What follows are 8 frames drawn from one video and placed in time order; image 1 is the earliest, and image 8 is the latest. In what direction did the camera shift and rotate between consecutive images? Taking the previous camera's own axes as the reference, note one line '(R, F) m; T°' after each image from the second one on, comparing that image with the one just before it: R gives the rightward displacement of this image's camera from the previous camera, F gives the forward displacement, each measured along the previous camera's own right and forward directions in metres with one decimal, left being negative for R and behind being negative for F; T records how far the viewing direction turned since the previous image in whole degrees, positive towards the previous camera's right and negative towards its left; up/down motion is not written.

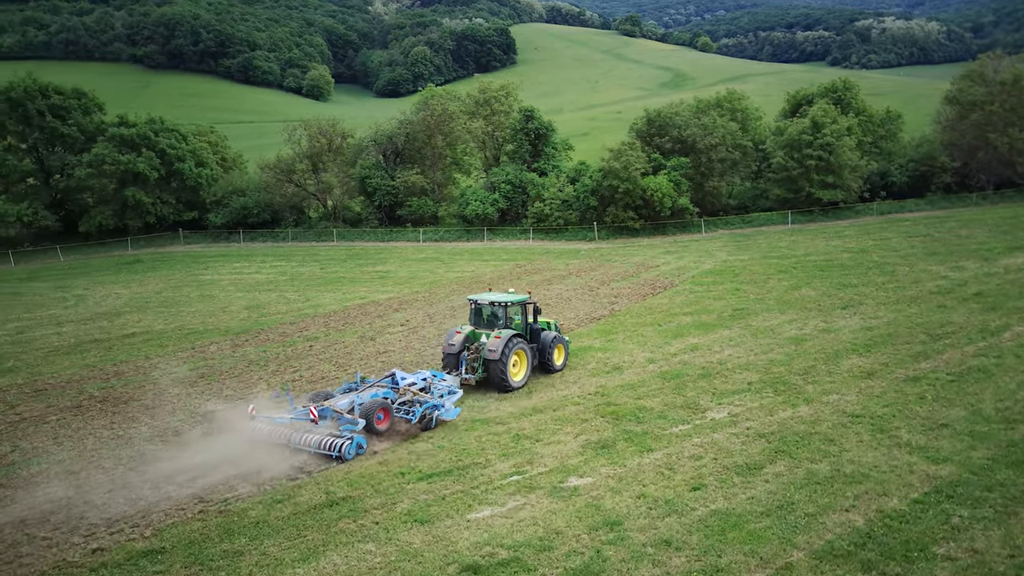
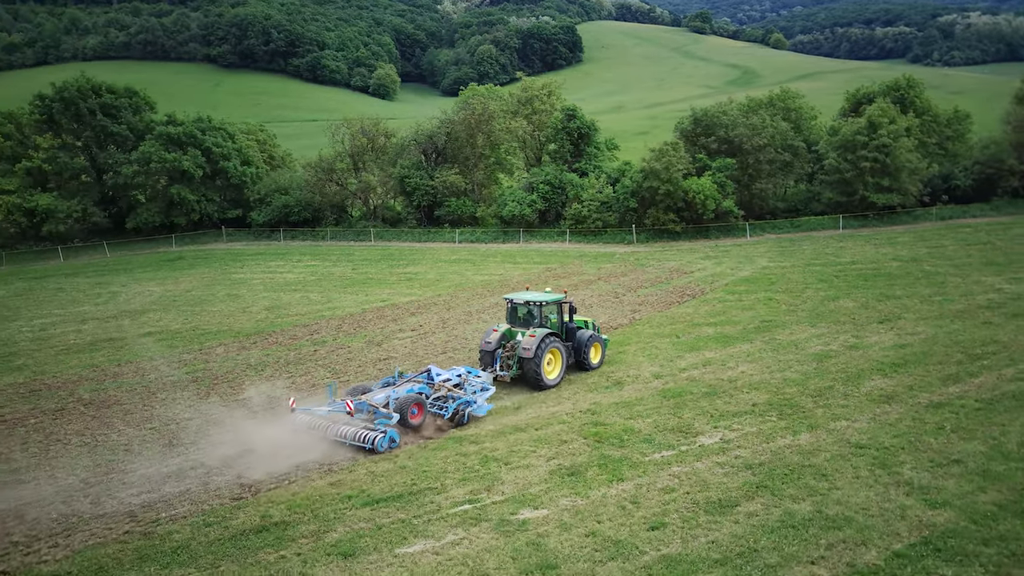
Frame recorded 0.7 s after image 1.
(+1.3, +0.8) m; -5°
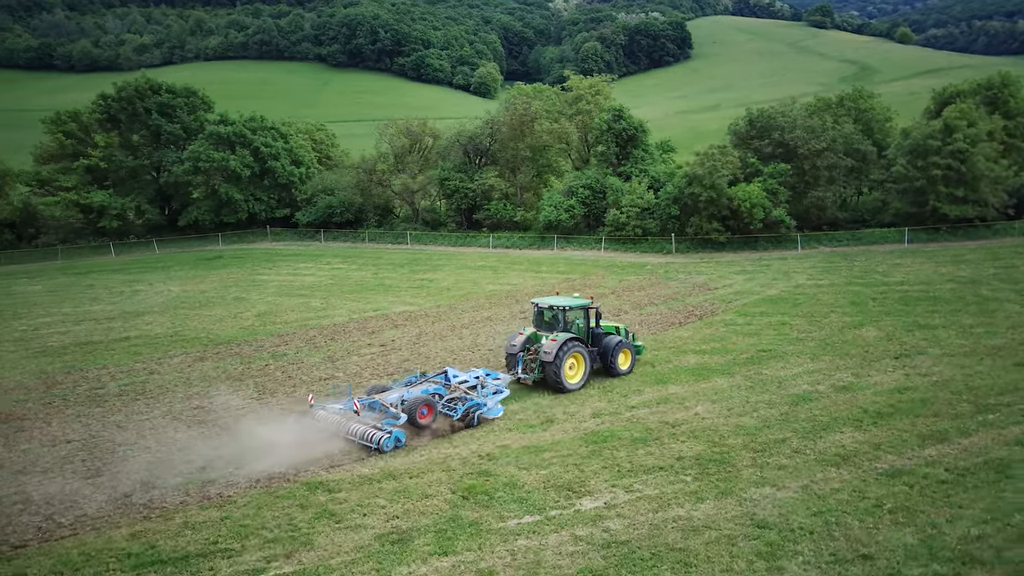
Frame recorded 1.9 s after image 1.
(+3.1, +1.7) m; -7°
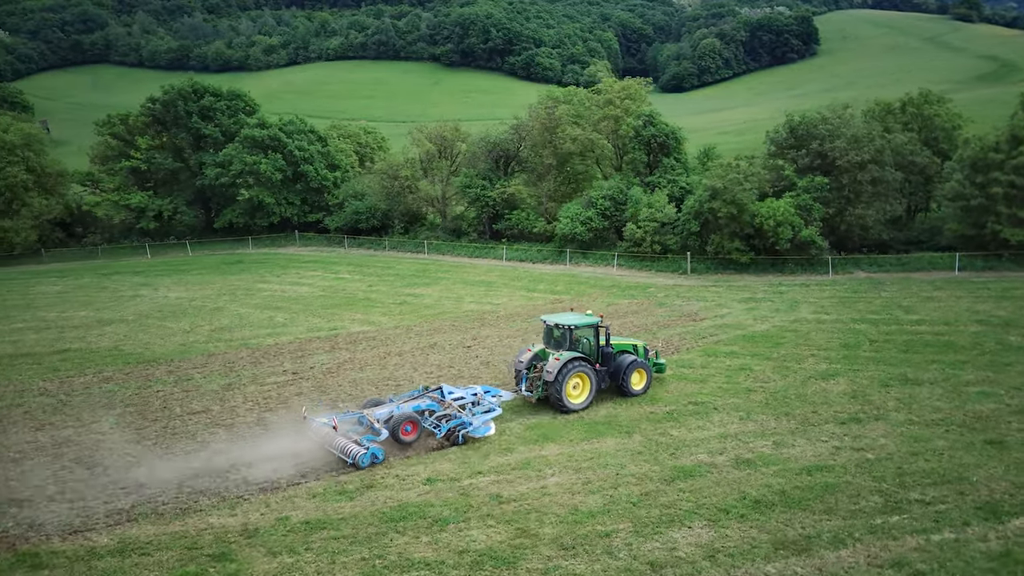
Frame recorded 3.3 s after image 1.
(+4.2, +2.1) m; -8°
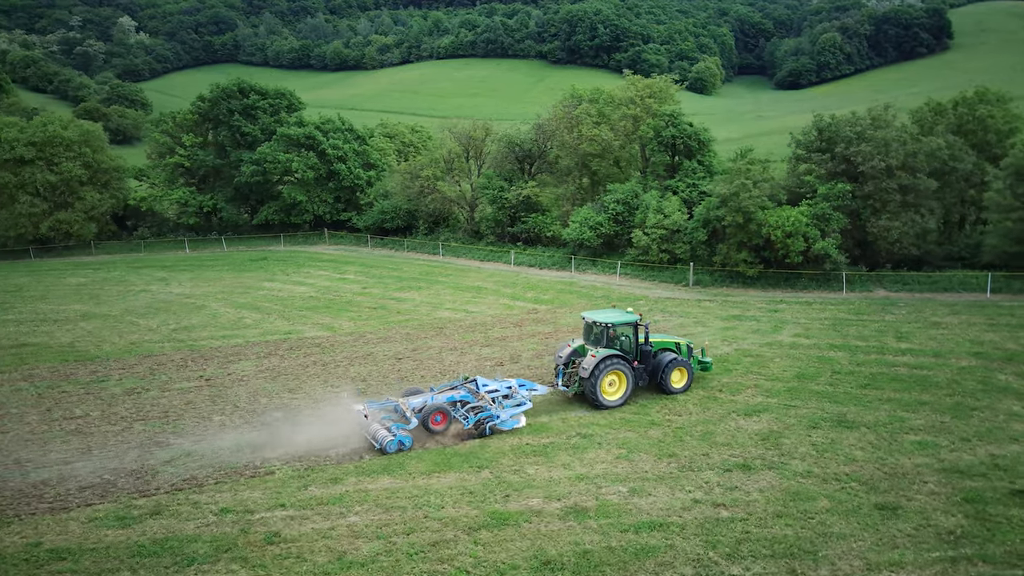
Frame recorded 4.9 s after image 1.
(+4.1, +1.5) m; -8°
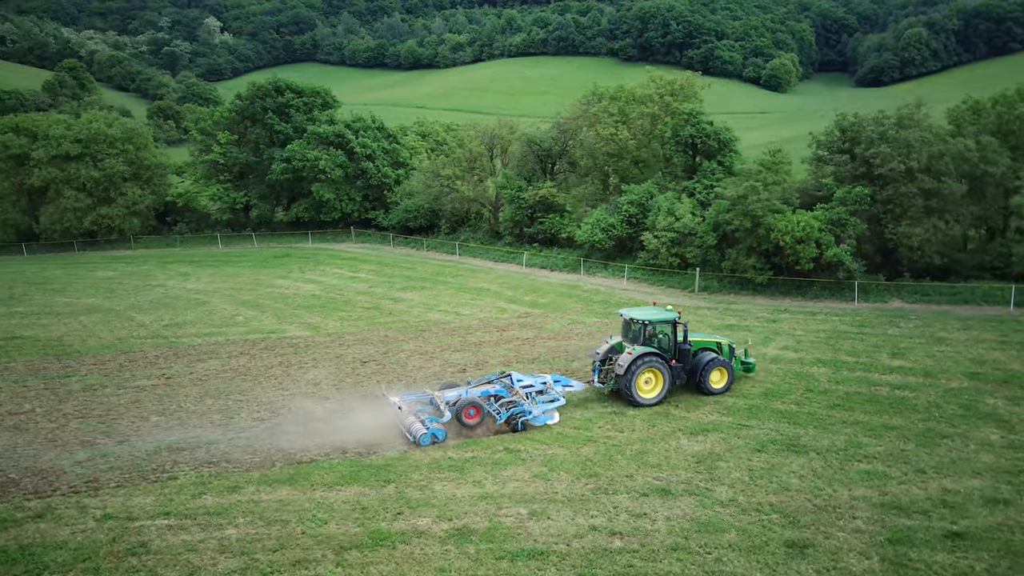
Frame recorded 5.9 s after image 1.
(+2.3, +0.7) m; -5°
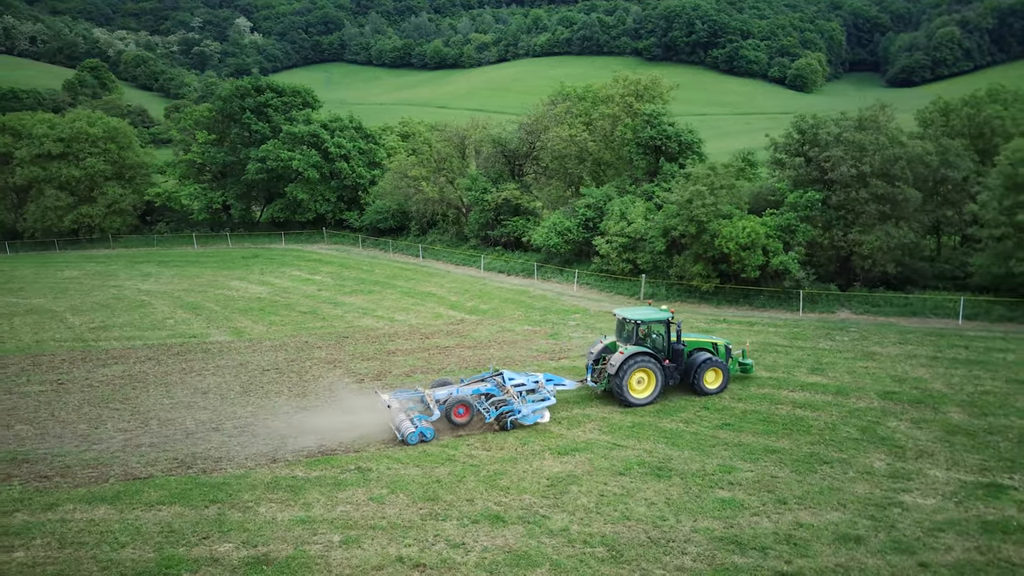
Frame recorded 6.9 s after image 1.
(+2.7, +0.8) m; -2°
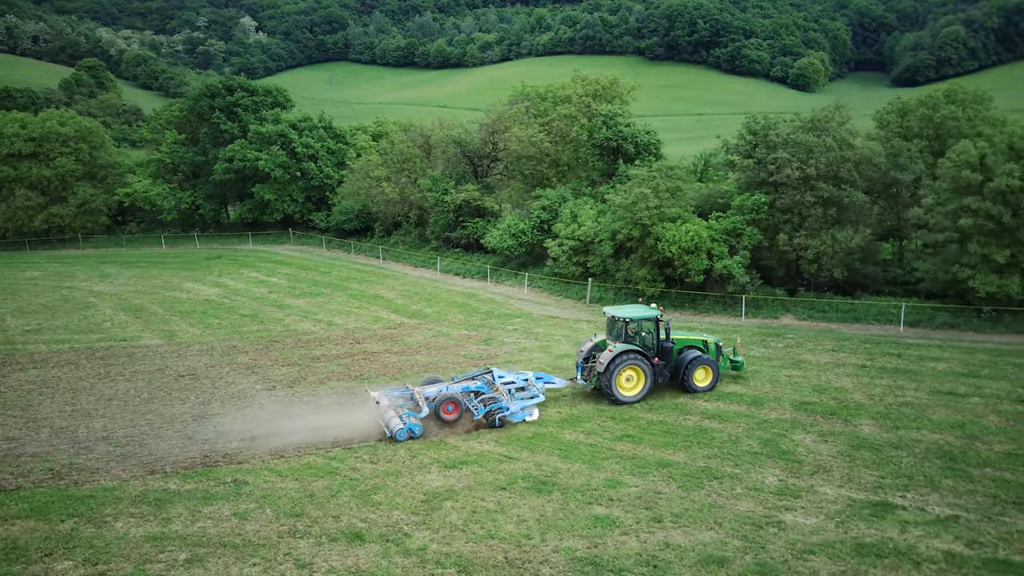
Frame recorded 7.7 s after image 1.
(+1.8, +0.4) m; -1°
